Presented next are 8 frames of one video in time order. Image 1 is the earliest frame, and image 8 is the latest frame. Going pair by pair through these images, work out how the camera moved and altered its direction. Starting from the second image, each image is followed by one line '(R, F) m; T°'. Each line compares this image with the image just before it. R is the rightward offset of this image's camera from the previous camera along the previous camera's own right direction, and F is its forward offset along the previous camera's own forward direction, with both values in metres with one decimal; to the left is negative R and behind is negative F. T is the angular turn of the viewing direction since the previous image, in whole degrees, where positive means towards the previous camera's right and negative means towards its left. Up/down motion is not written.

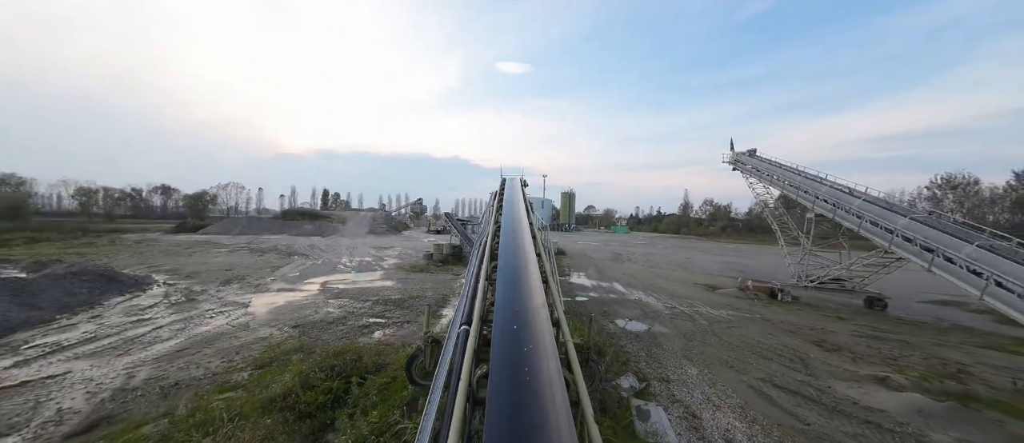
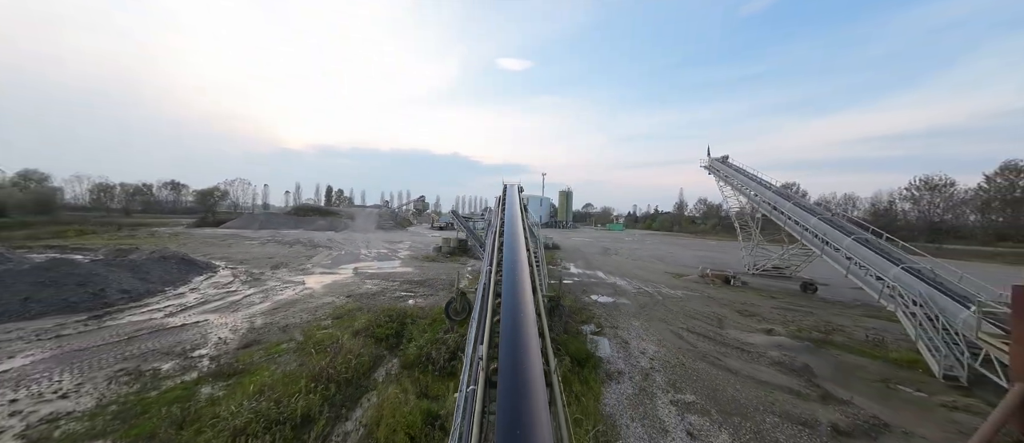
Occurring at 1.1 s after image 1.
(0.0, -2.5) m; 0°
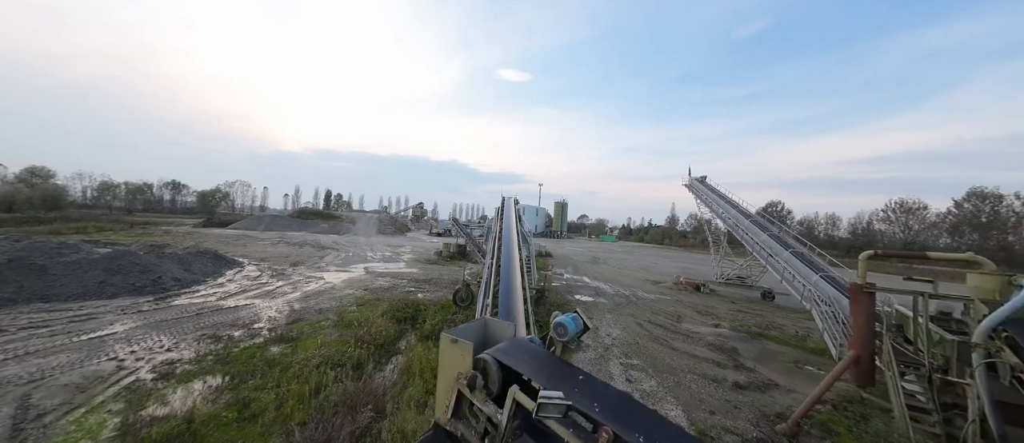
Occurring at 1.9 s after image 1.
(0.0, -1.8) m; +1°
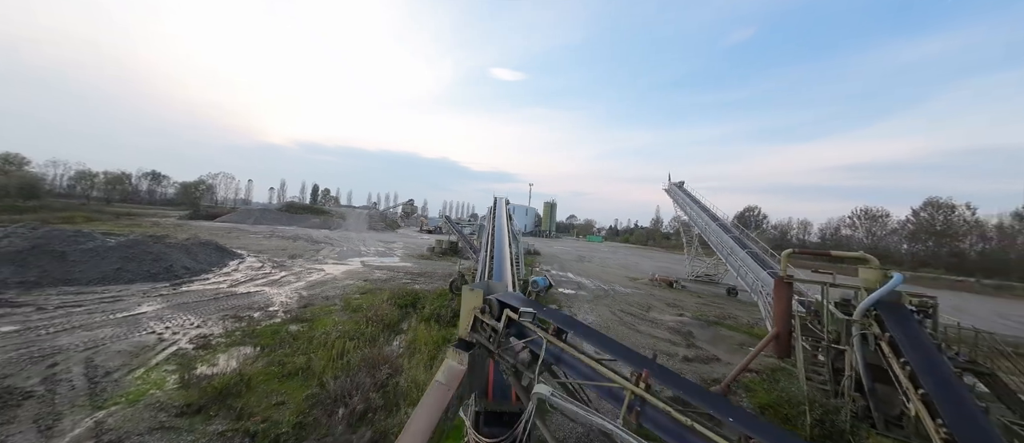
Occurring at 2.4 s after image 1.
(-0.1, -1.2) m; +2°
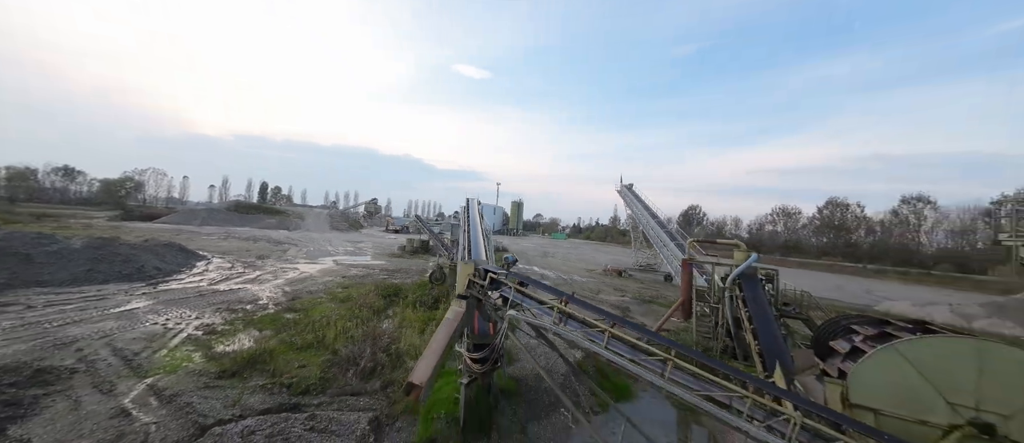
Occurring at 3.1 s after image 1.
(-0.2, -1.7) m; +7°
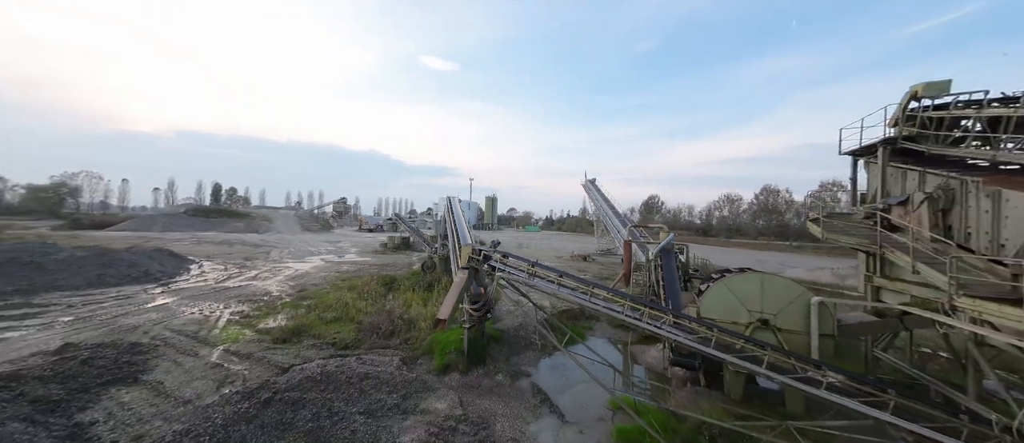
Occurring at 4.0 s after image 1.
(-0.3, -2.2) m; +5°
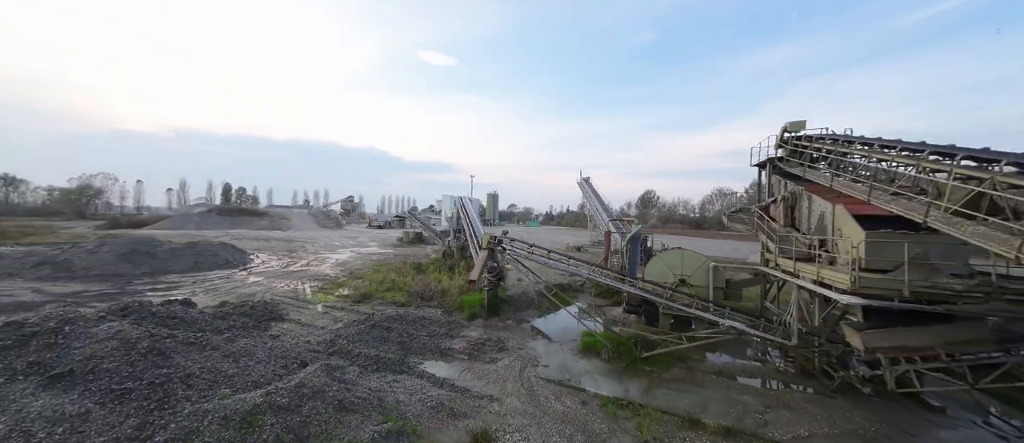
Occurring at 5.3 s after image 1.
(-0.1, -3.3) m; 0°
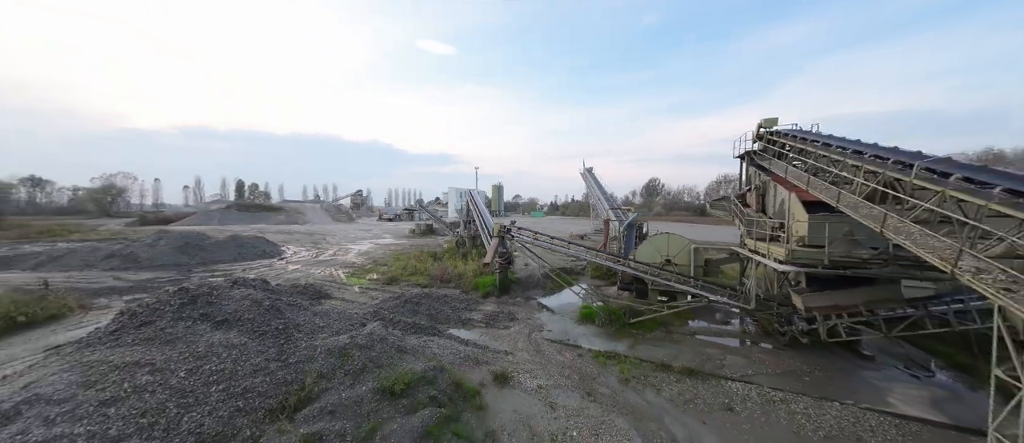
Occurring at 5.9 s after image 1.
(-0.1, -1.6) m; -1°
